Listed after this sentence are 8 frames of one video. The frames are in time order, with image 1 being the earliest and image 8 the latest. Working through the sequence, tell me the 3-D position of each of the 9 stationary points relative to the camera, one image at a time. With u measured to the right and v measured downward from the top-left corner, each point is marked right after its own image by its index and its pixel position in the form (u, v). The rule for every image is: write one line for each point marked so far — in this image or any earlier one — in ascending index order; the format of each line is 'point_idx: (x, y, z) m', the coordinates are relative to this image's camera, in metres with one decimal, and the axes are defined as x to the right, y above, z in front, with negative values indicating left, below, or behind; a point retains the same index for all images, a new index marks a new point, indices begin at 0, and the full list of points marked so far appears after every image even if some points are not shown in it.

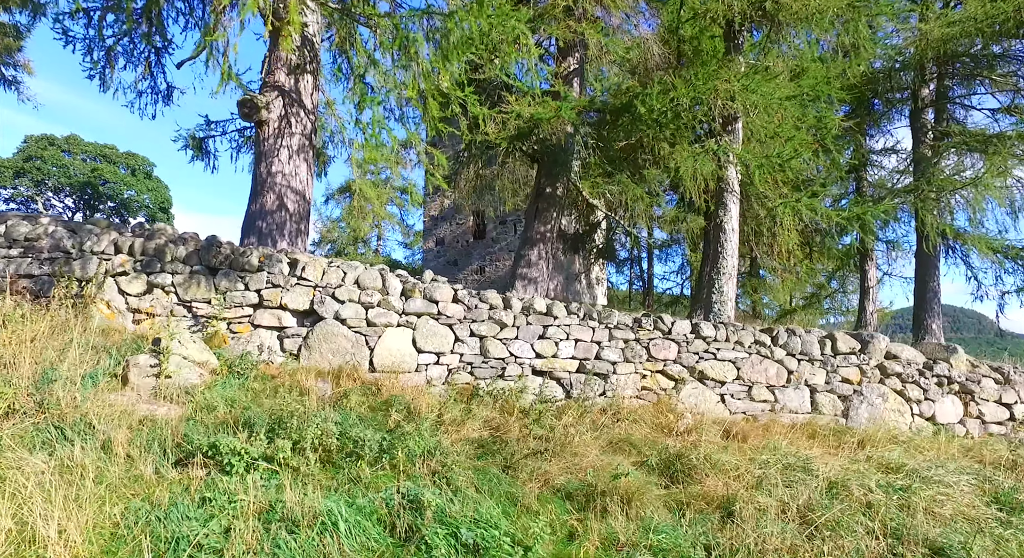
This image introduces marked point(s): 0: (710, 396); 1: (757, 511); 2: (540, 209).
0: (+1.9, -1.1, +7.7) m
1: (+1.3, -1.3, +4.6) m
2: (+0.5, +1.1, +12.5) m
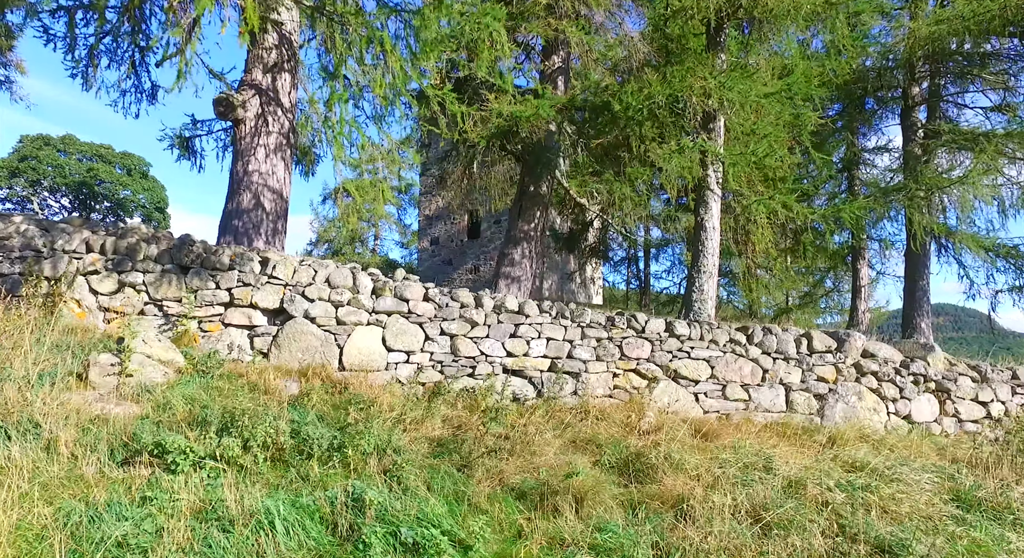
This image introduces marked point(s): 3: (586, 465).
0: (+1.6, -1.1, +7.7) m
1: (+1.1, -1.3, +4.6) m
2: (+0.2, +1.1, +12.5) m
3: (+0.5, -1.2, +5.1) m
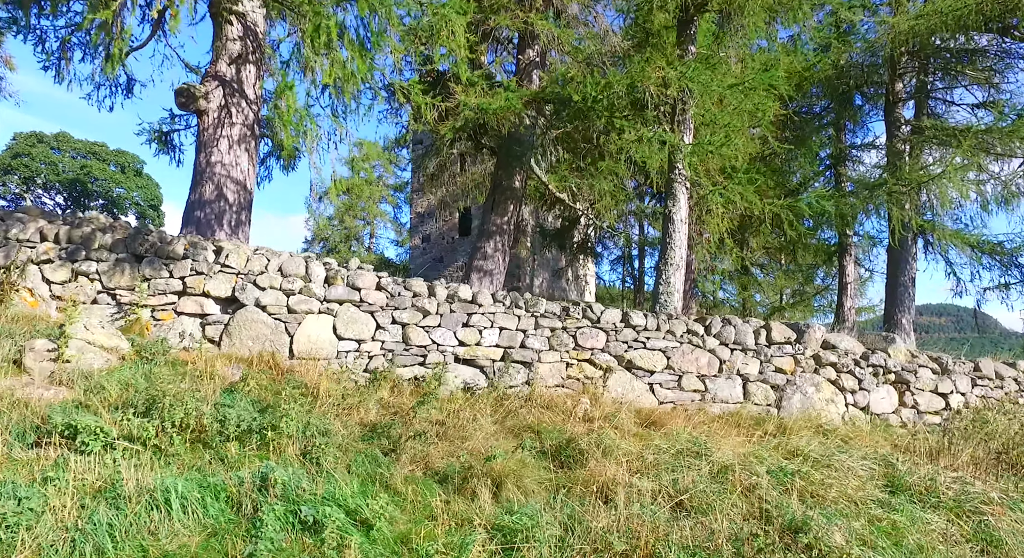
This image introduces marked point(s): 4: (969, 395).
0: (+1.2, -1.0, +7.7) m
1: (+0.6, -1.2, +4.6) m
2: (-0.2, +1.2, +12.5) m
3: (0.0, -1.1, +5.1) m
4: (+5.0, -1.3, +8.9) m
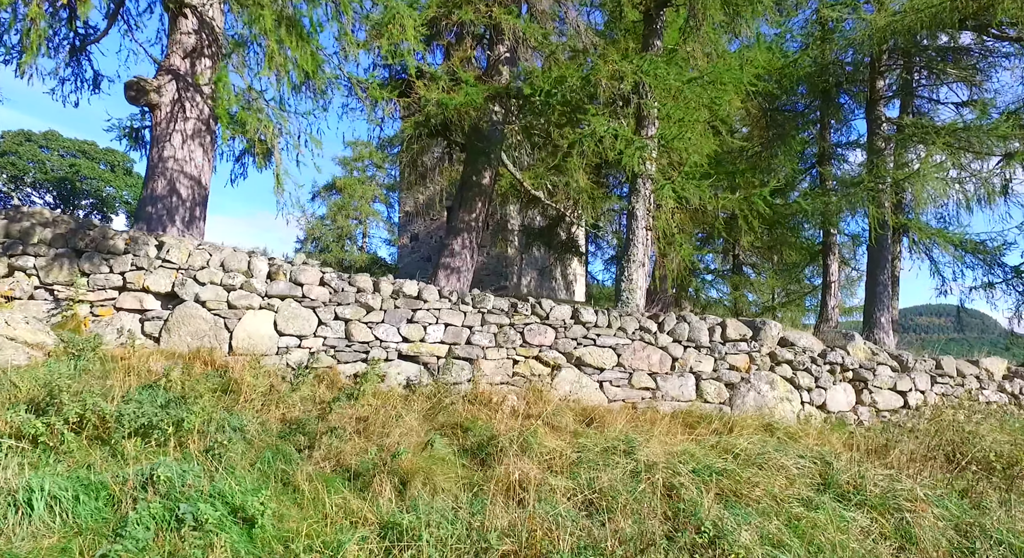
0: (+0.7, -1.0, +7.6) m
1: (+0.2, -1.2, +4.4) m
2: (-0.7, +1.2, +12.4) m
3: (-0.5, -1.0, +5.0) m
4: (+4.5, -1.2, +8.8) m
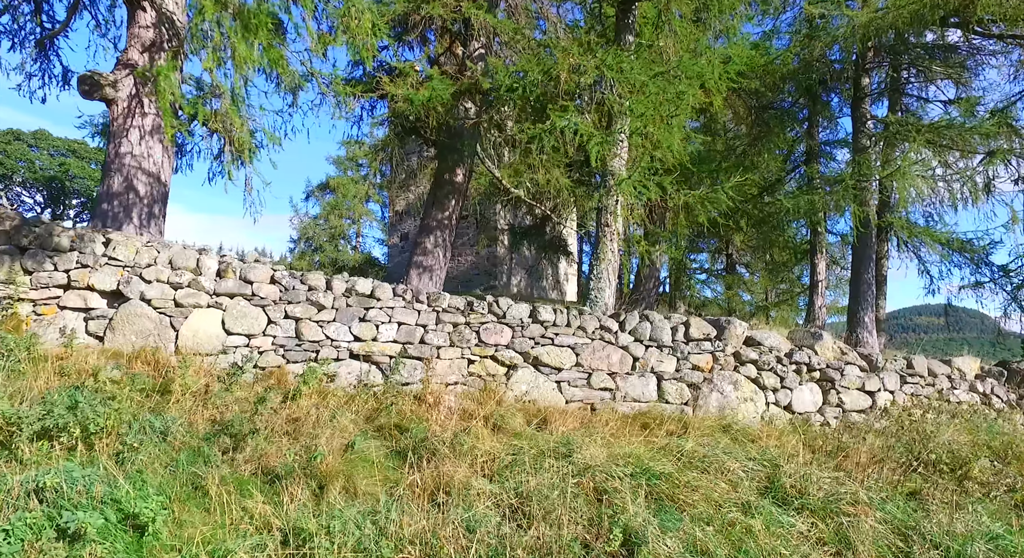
0: (+0.3, -1.0, +7.4) m
1: (-0.2, -1.1, +4.3) m
2: (-1.1, +1.2, +12.2) m
3: (-0.9, -1.0, +4.8) m
4: (+4.1, -1.2, +8.6) m
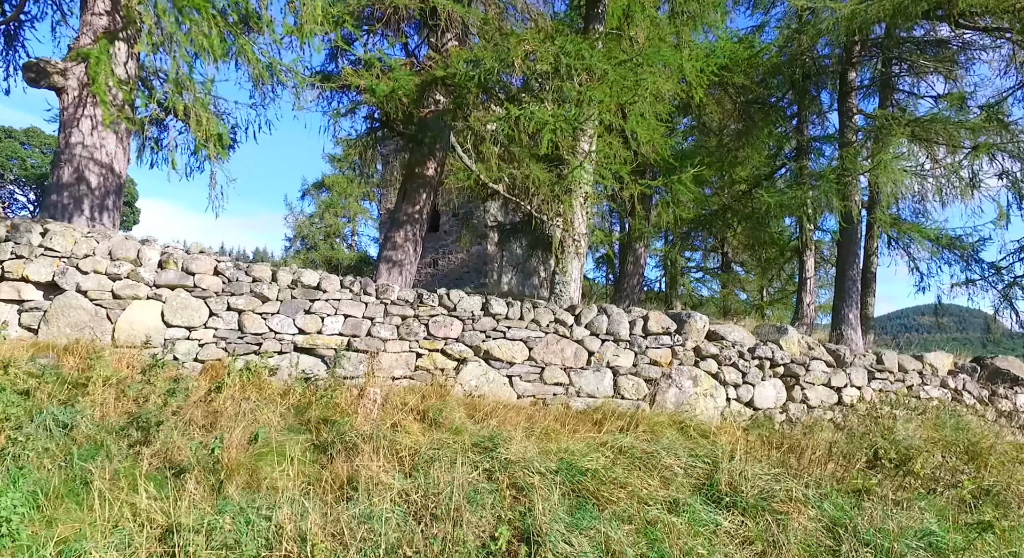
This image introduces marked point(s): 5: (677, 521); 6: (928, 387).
0: (-0.1, -0.9, +7.2) m
1: (-0.7, -1.1, +4.1) m
2: (-1.5, +1.3, +12.0) m
3: (-1.3, -0.9, +4.6) m
4: (+3.6, -1.1, +8.4) m
5: (+0.8, -1.2, +4.1) m
6: (+4.4, -1.2, +8.7) m
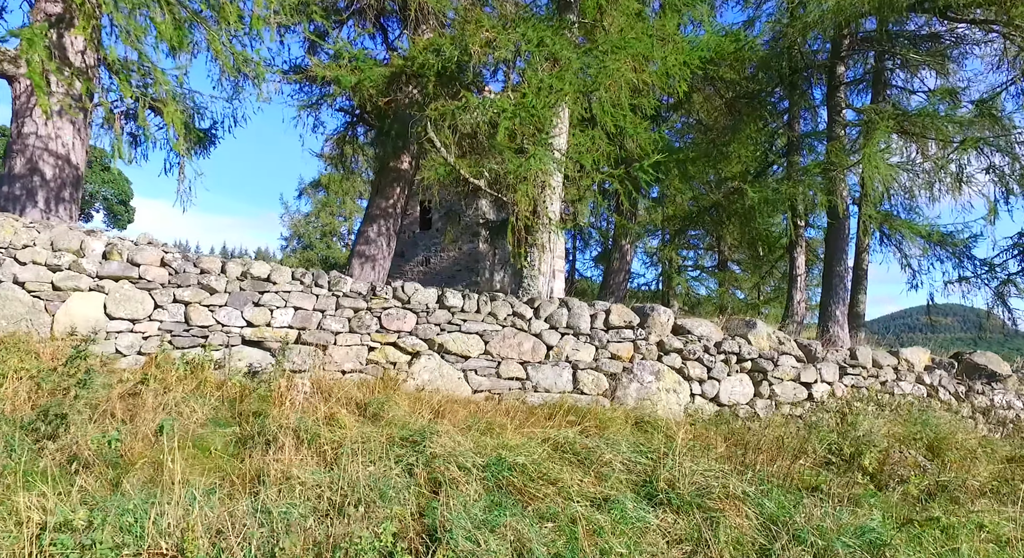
0: (-0.5, -0.8, +7.0) m
1: (-1.1, -1.0, +3.9) m
2: (-1.9, +1.4, +11.8) m
3: (-1.7, -0.9, +4.4) m
4: (+3.3, -1.1, +8.2) m
5: (+0.4, -1.1, +3.9) m
6: (+4.1, -1.1, +8.5) m
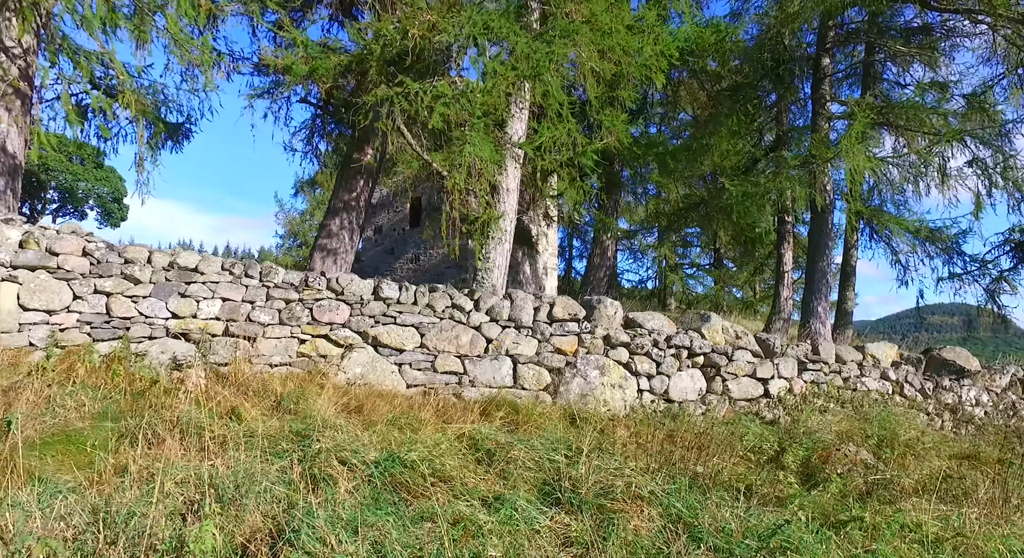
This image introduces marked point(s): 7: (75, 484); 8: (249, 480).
0: (-1.1, -0.7, +6.7) m
1: (-1.6, -0.9, +3.6) m
2: (-2.4, +1.5, +11.5) m
3: (-2.3, -0.8, +4.1) m
4: (+2.7, -1.0, +7.9) m
5: (-0.1, -1.1, +3.6) m
6: (+3.5, -1.0, +8.2) m
7: (-2.0, -0.9, +3.8) m
8: (-1.2, -0.9, +3.7) m
